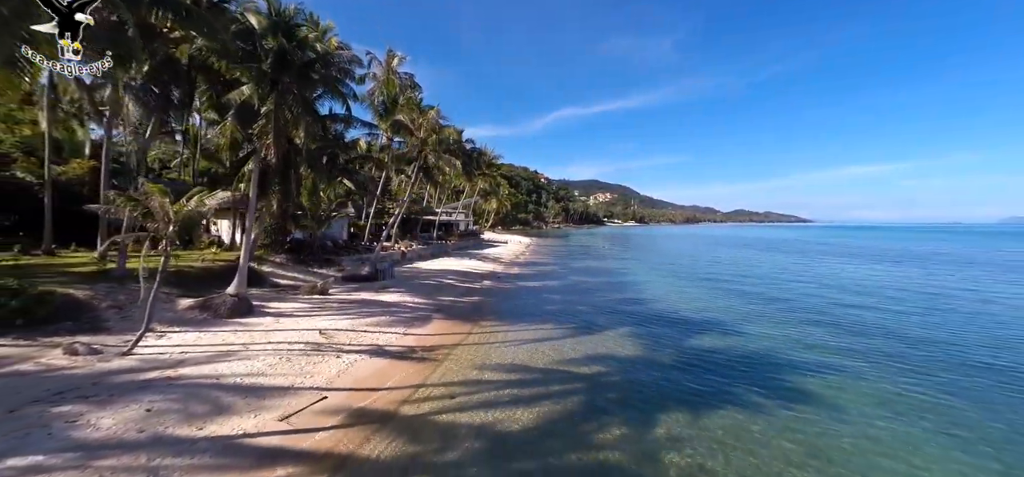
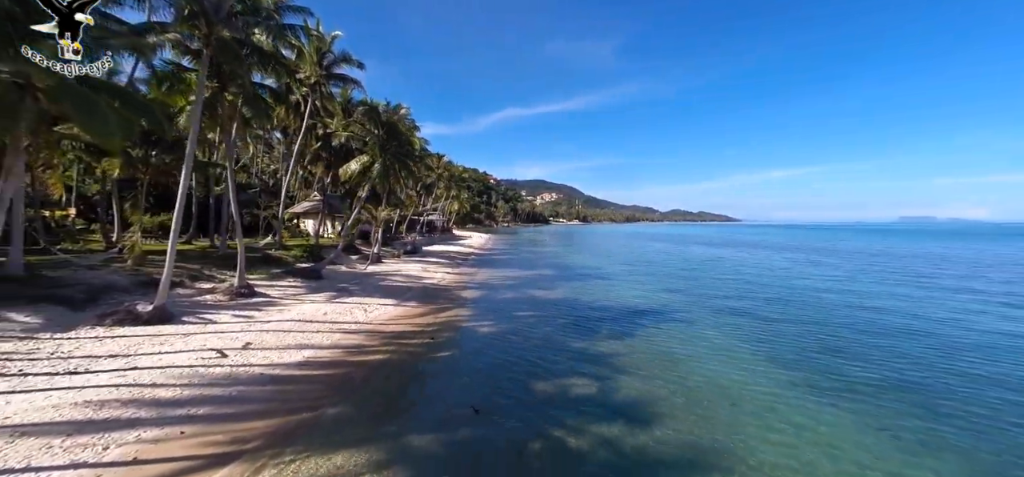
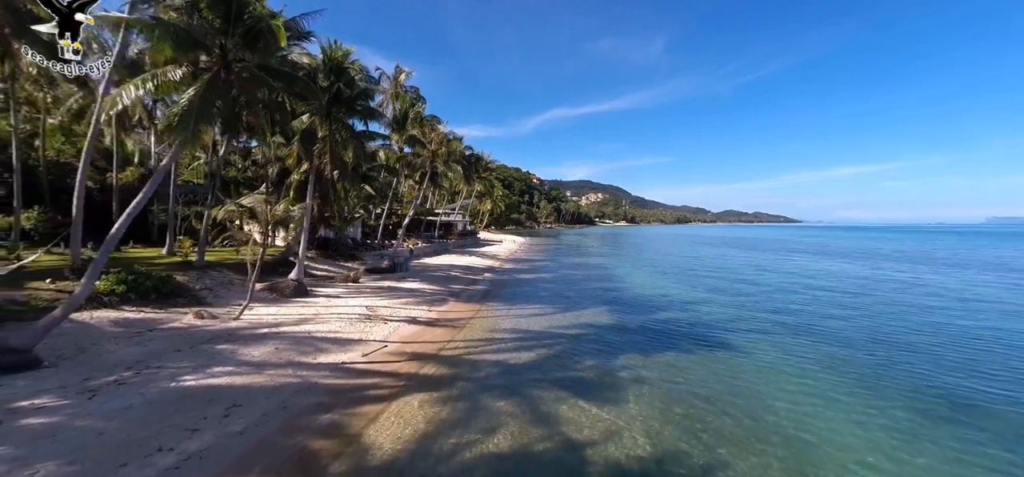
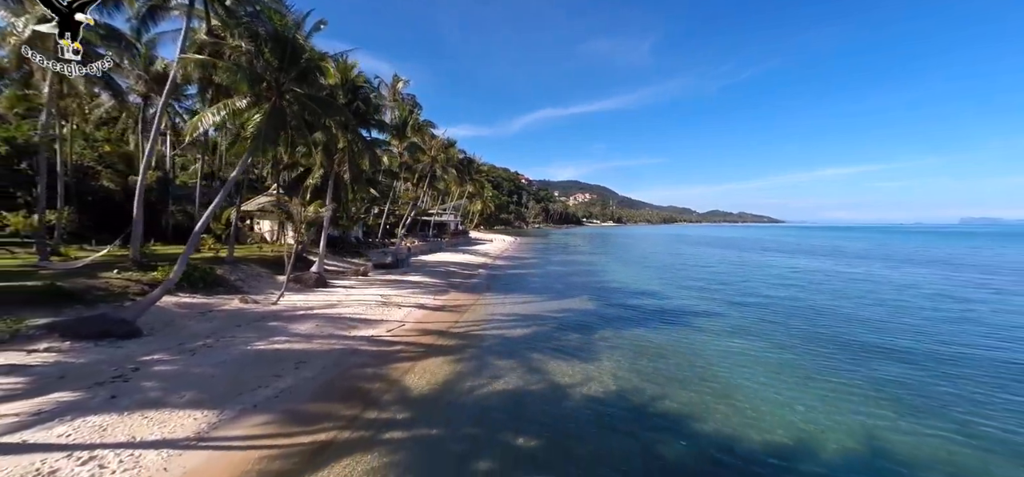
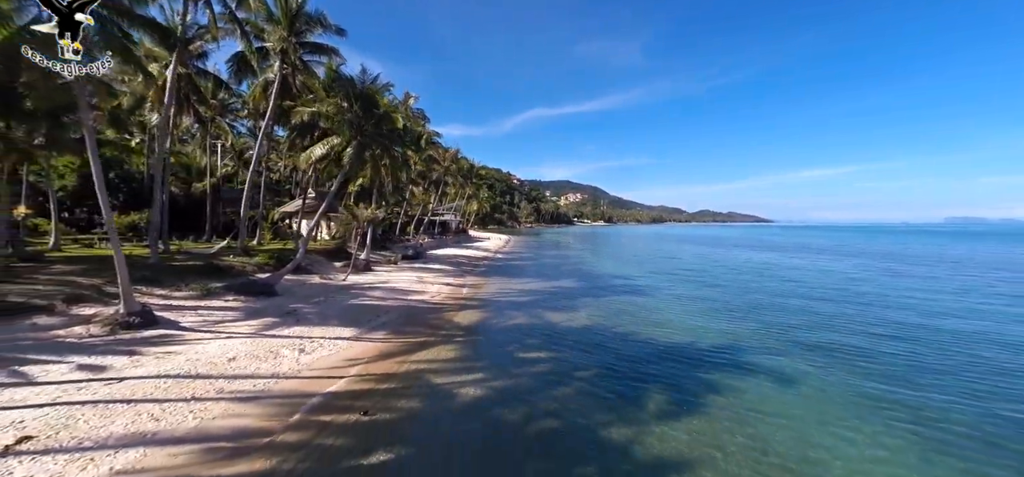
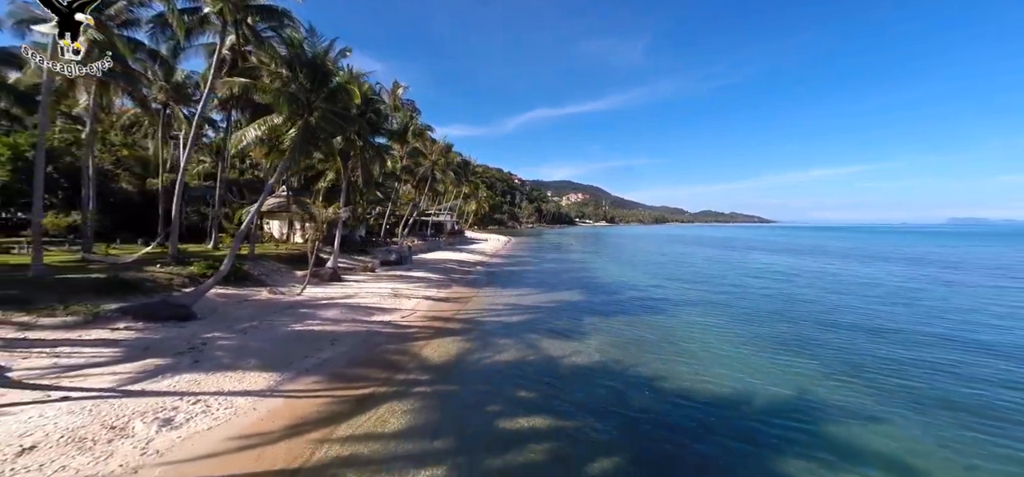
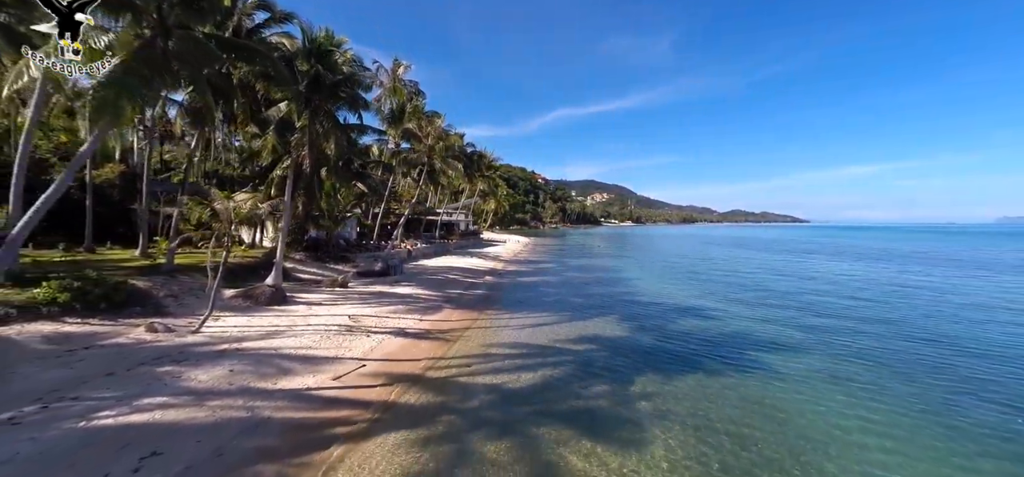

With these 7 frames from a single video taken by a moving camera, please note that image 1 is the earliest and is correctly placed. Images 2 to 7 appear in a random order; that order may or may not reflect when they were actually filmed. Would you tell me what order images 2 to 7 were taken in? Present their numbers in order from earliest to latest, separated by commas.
7, 3, 4, 6, 5, 2
